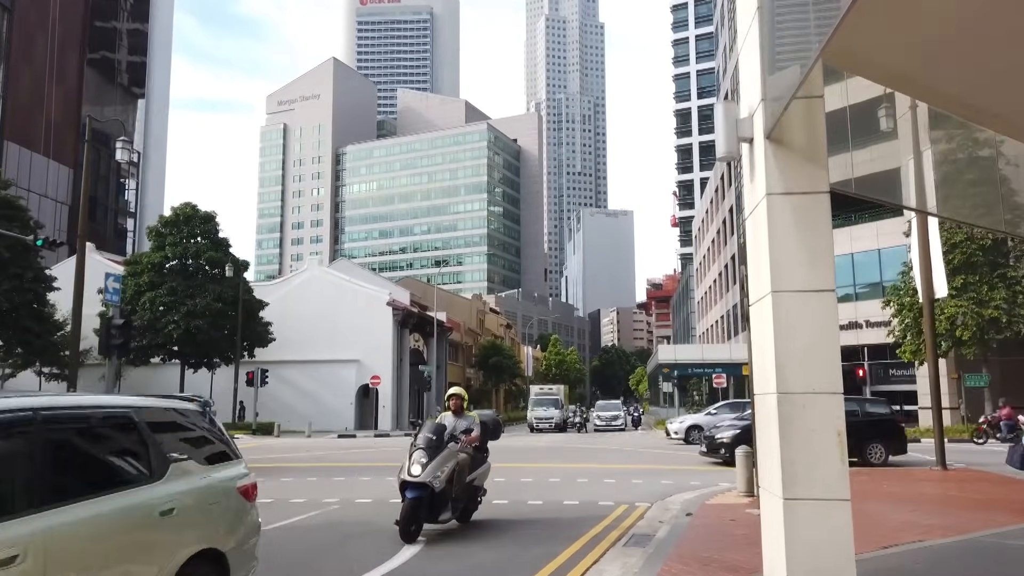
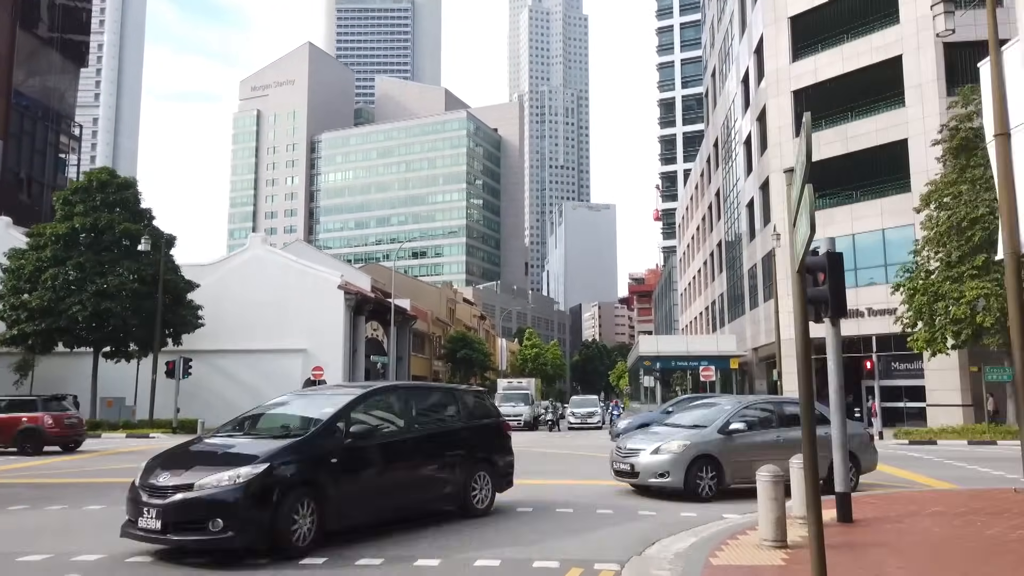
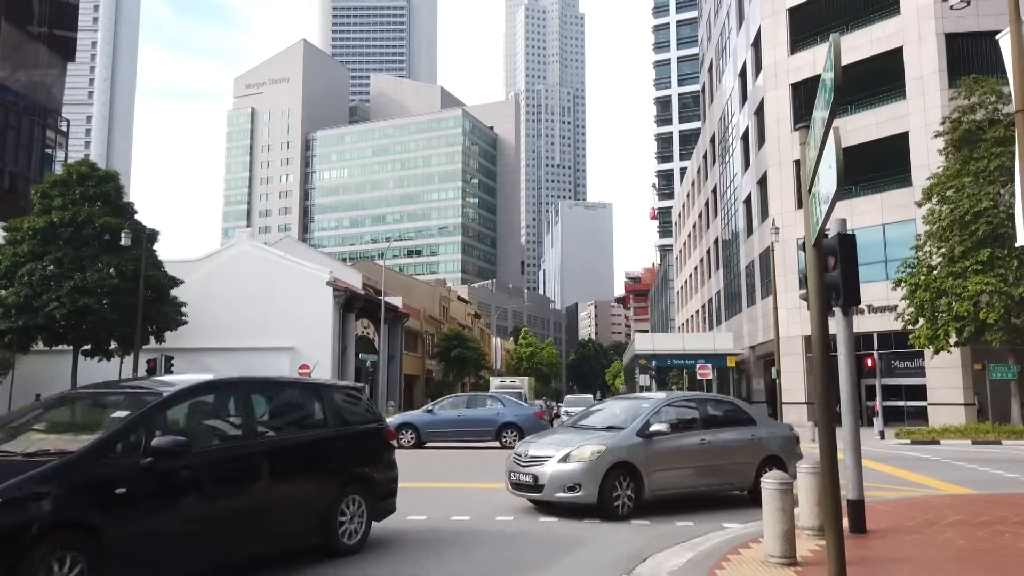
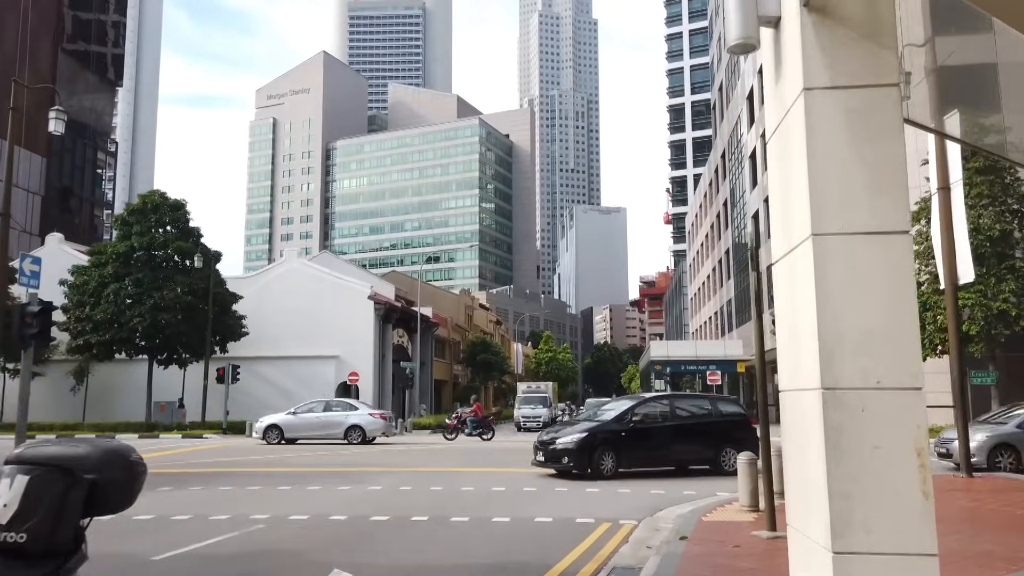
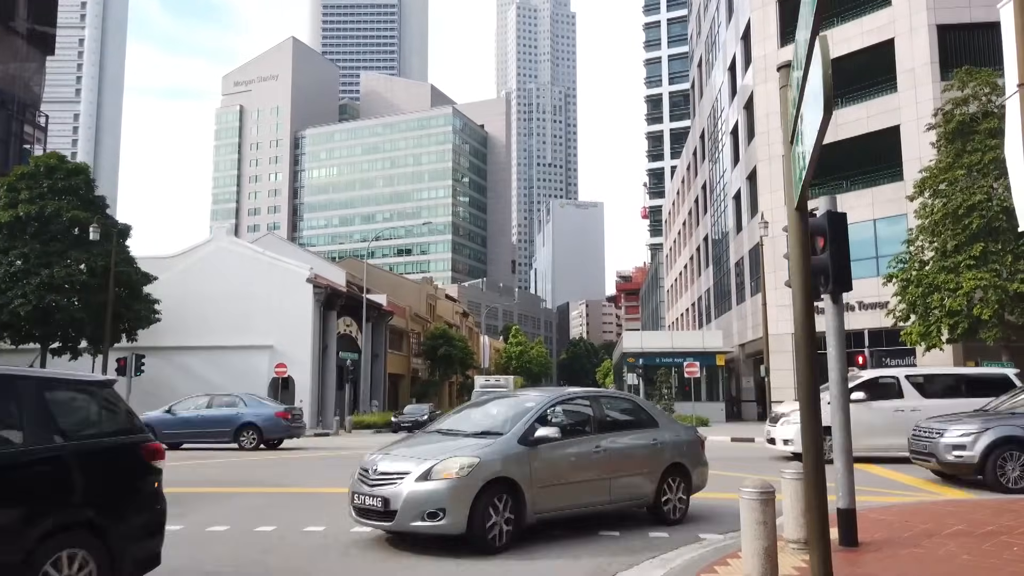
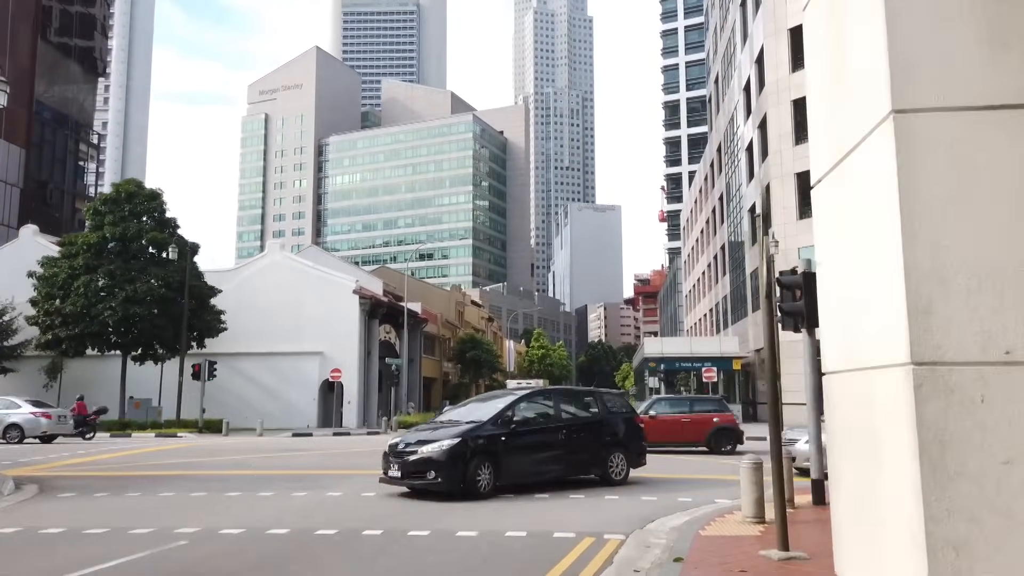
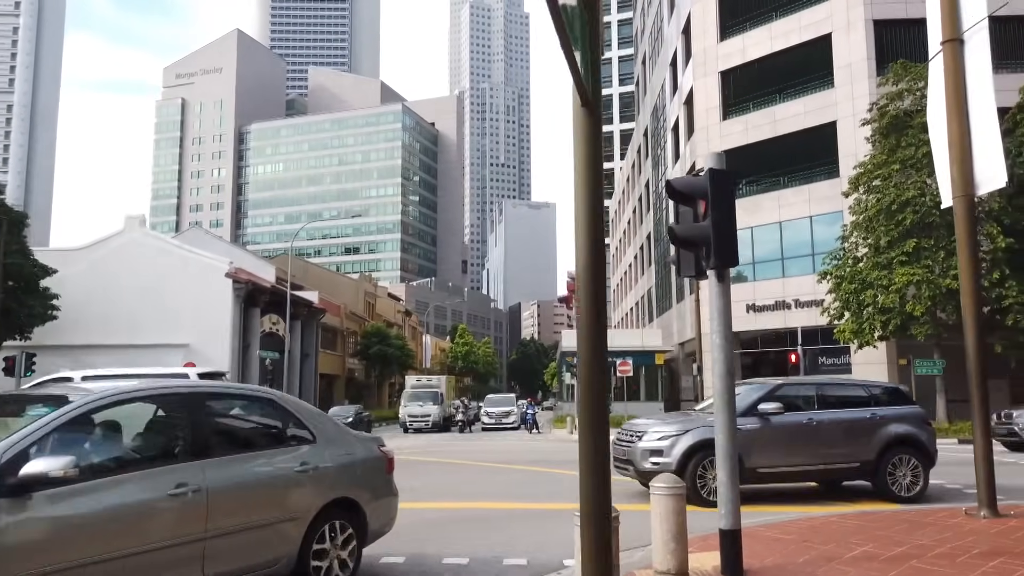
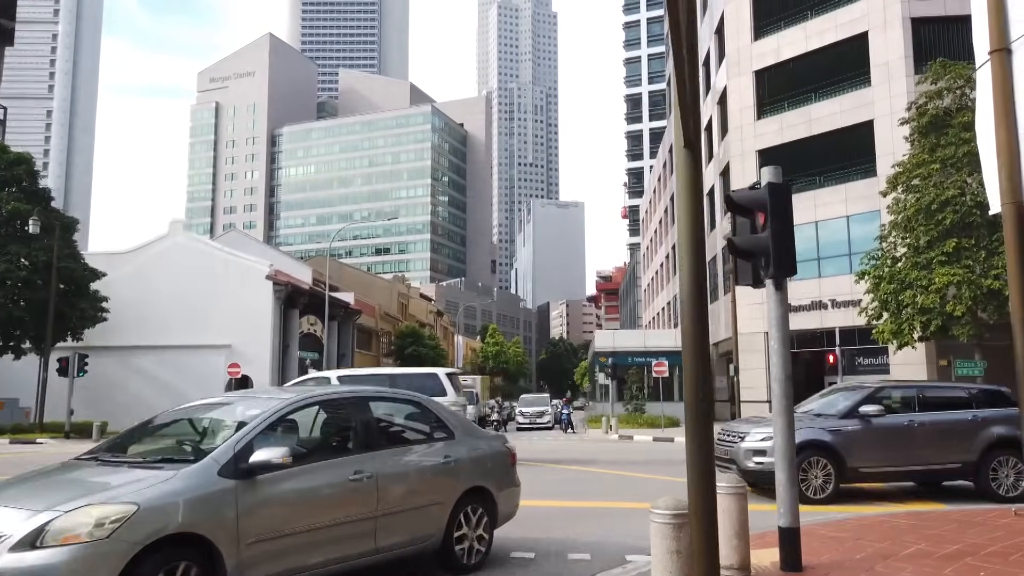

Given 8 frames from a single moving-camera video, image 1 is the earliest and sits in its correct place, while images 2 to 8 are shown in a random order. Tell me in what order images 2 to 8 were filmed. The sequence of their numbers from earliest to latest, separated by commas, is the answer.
4, 6, 2, 3, 5, 8, 7
